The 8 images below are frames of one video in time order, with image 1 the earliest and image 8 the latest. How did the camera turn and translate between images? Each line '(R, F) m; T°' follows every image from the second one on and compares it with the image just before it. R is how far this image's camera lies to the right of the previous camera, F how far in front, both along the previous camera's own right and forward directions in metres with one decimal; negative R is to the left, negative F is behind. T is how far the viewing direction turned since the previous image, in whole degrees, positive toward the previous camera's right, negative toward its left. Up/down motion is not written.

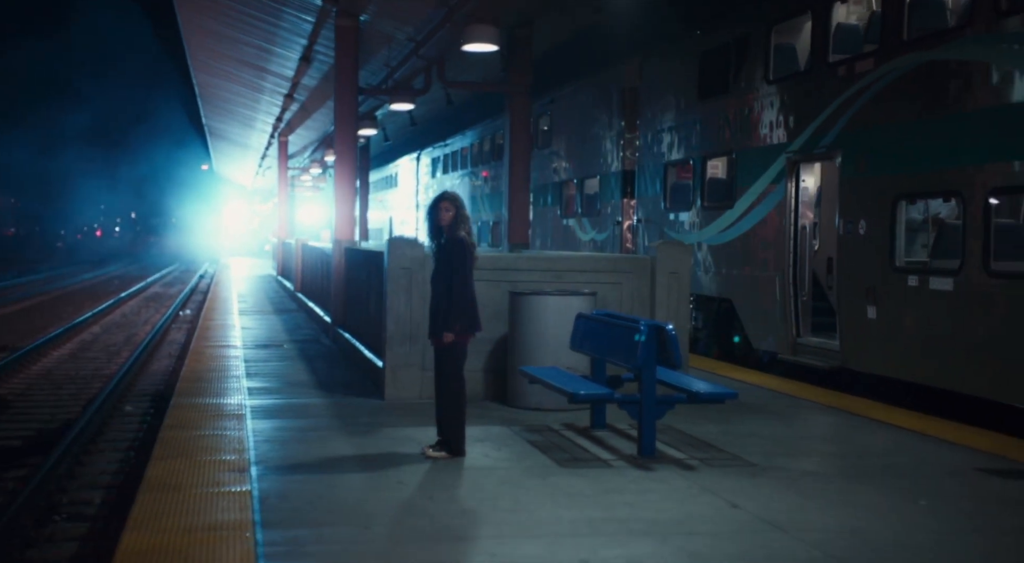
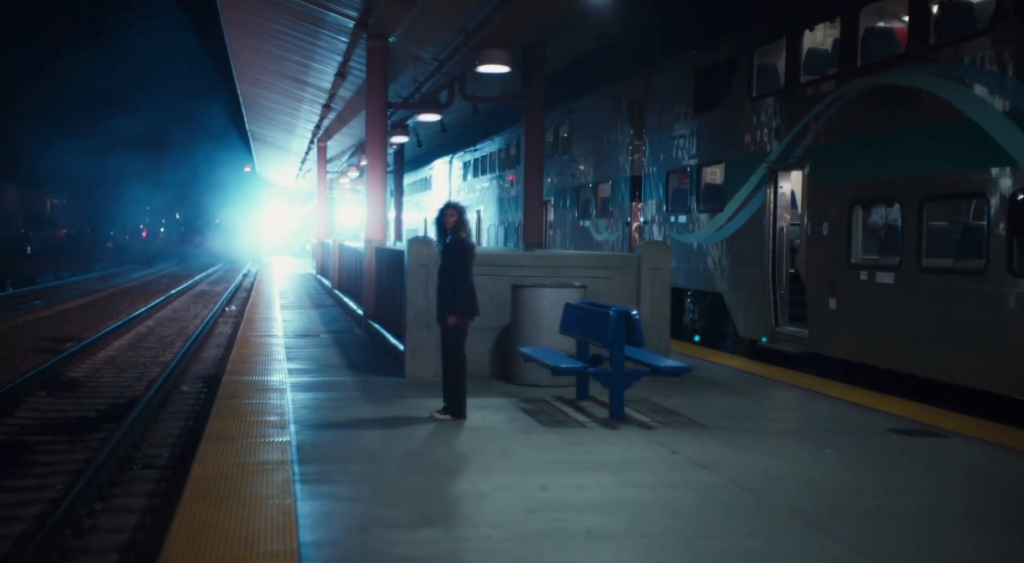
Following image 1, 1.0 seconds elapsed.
(+0.4, -1.6) m; -2°
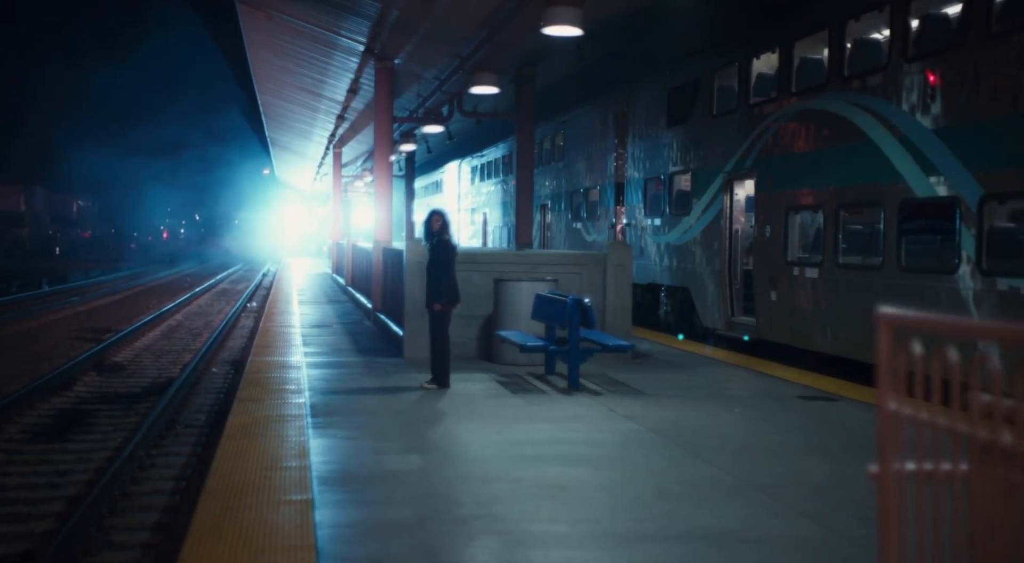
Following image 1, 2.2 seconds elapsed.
(+0.4, -2.0) m; -1°
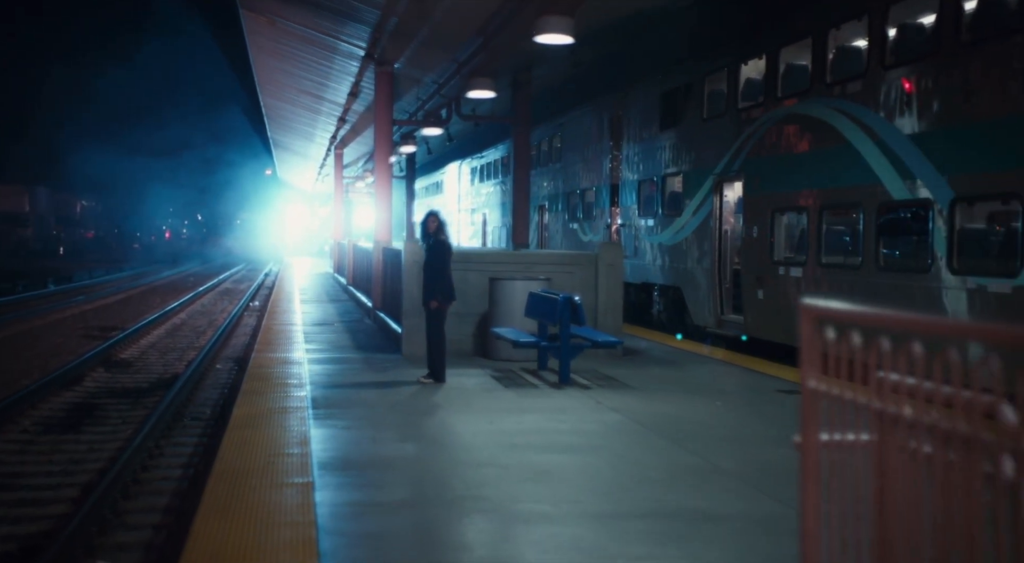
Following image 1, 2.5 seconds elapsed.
(+0.1, -0.5) m; 0°
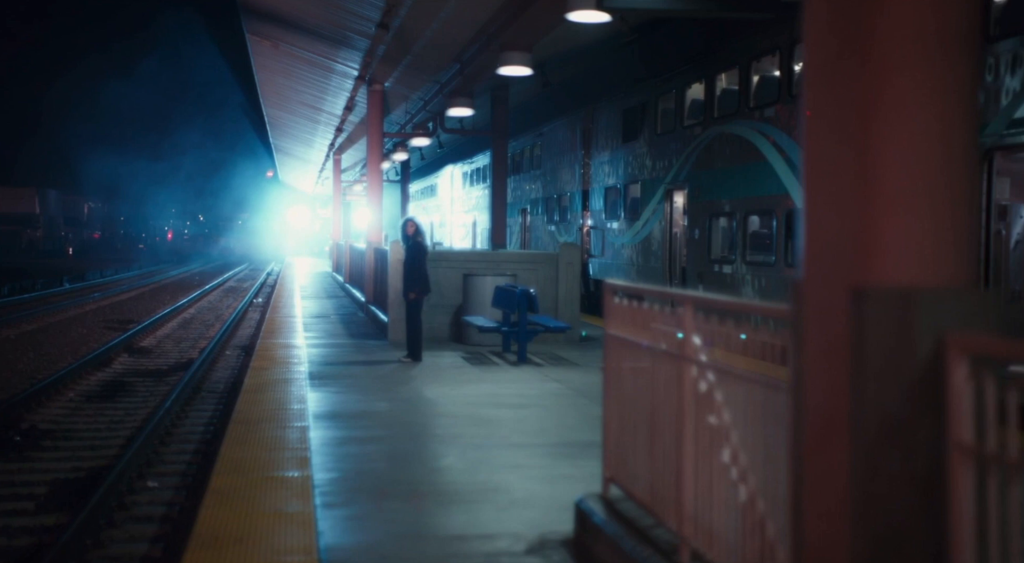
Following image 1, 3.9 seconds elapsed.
(+0.4, -2.2) m; 0°
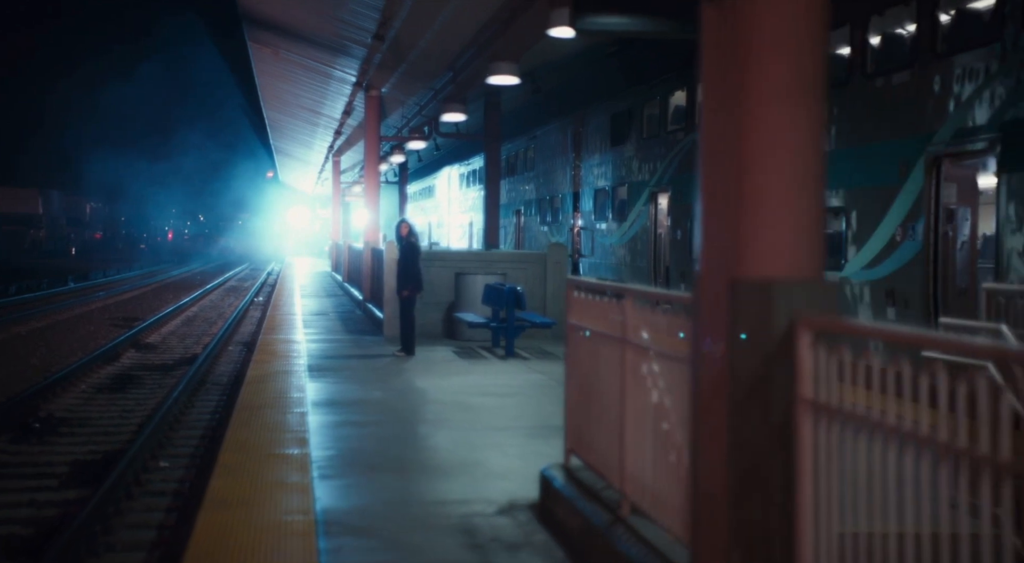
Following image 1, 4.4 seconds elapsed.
(+0.1, -0.8) m; 0°
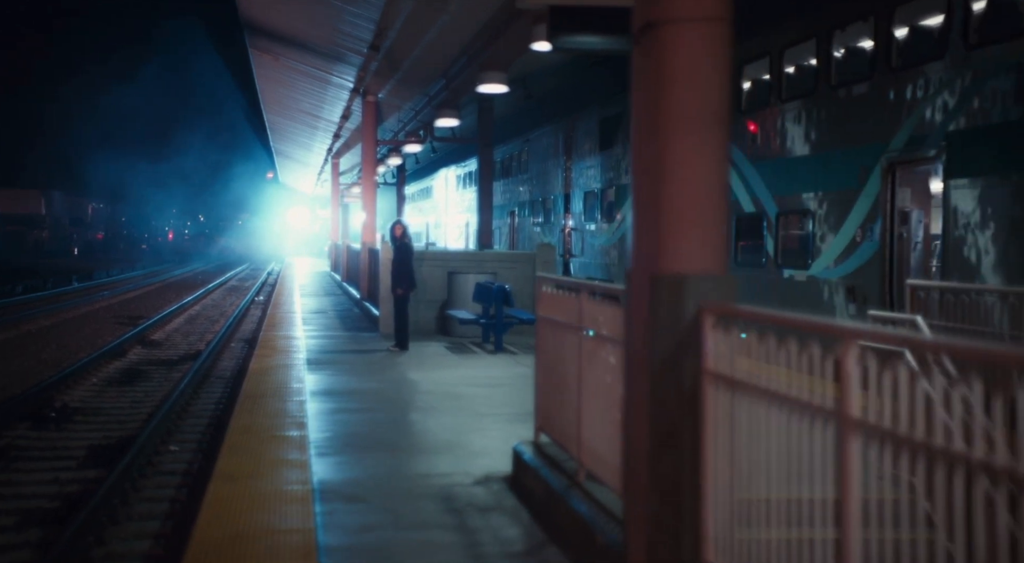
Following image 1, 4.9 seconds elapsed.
(+0.1, -0.8) m; 0°
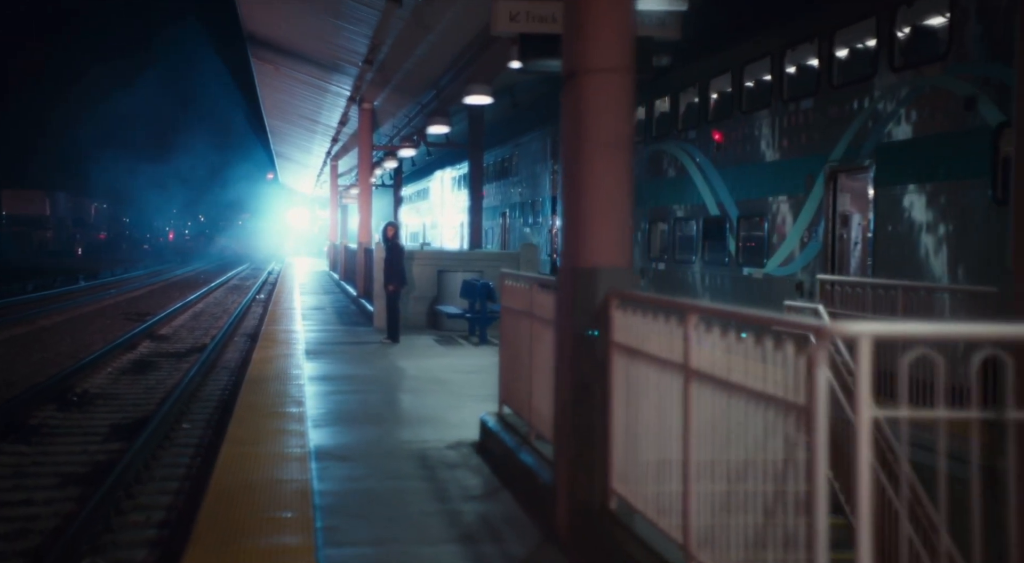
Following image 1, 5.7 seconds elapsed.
(+0.2, -1.2) m; 0°
